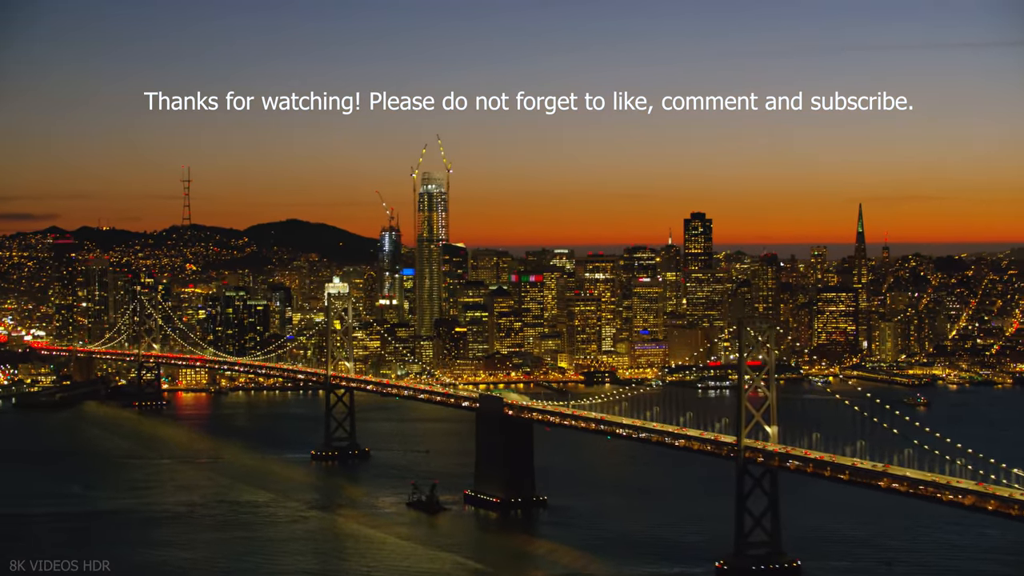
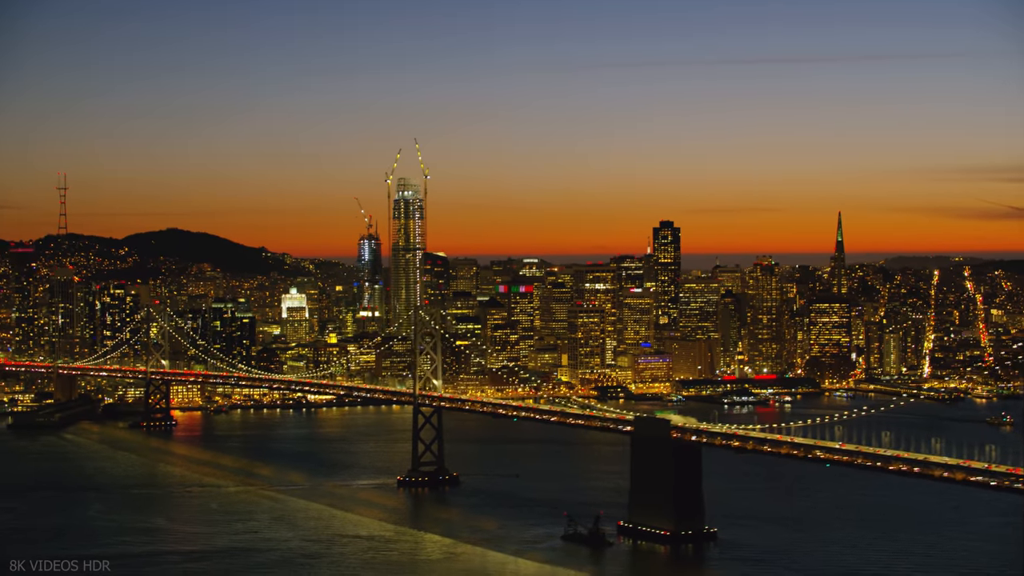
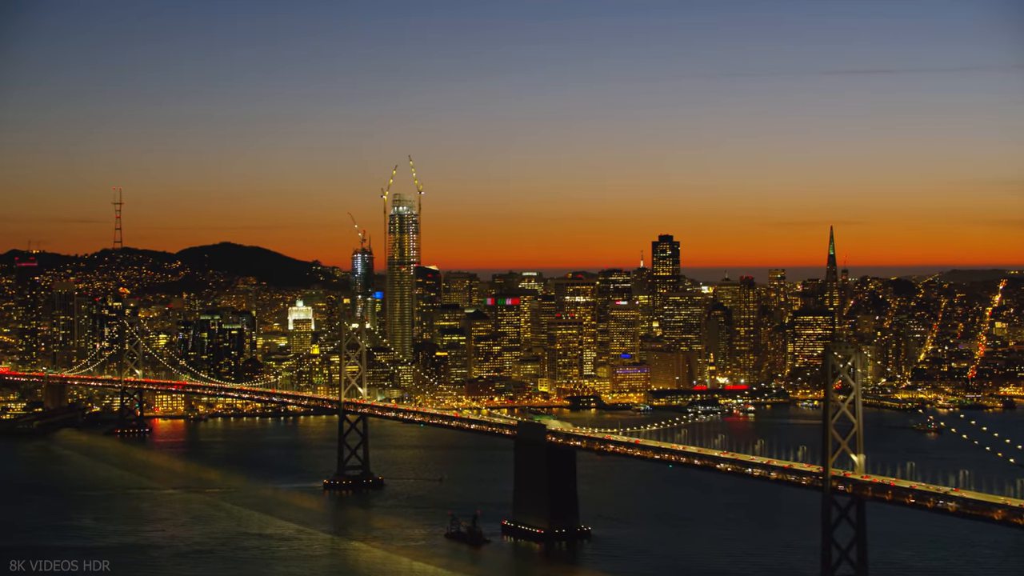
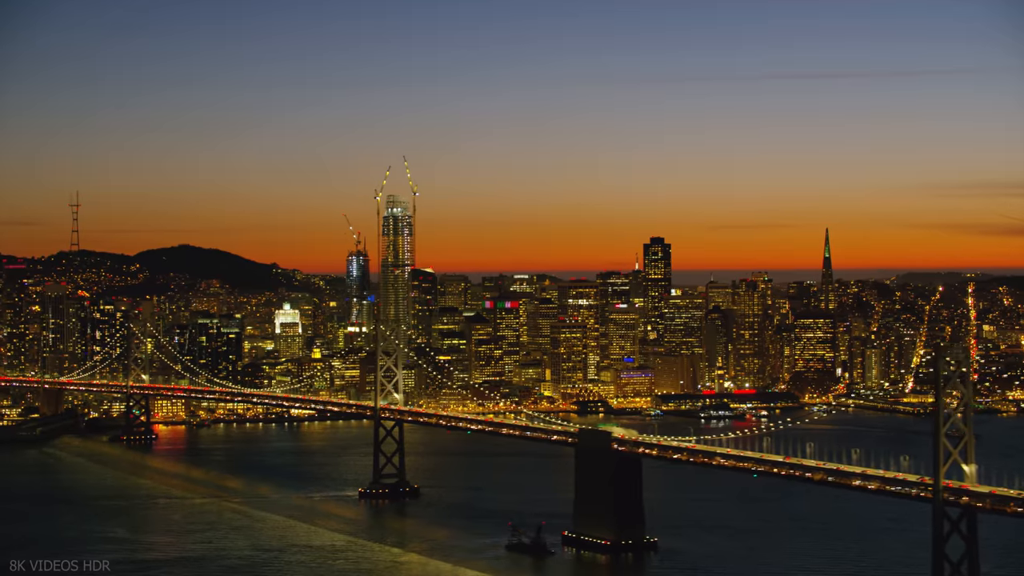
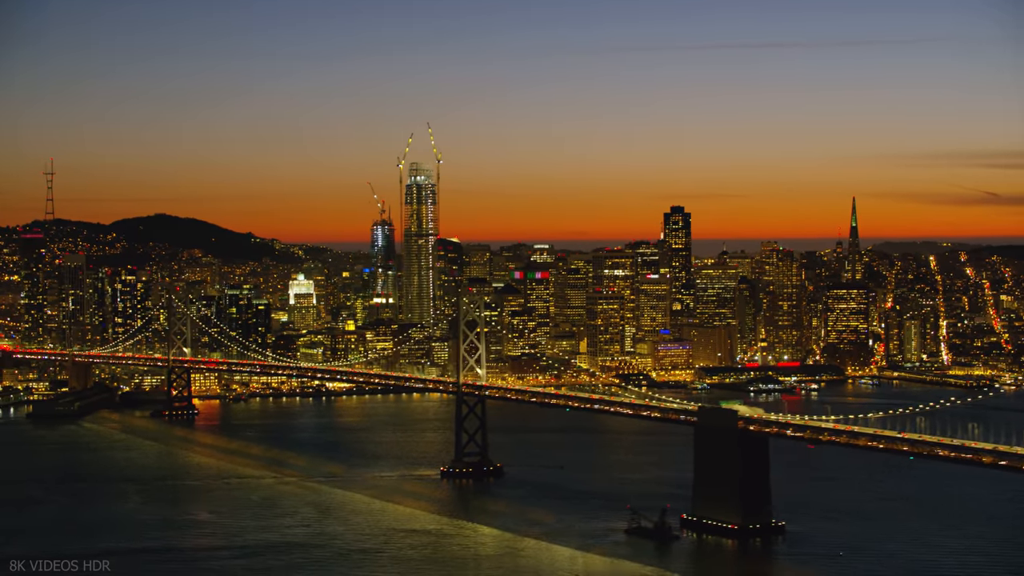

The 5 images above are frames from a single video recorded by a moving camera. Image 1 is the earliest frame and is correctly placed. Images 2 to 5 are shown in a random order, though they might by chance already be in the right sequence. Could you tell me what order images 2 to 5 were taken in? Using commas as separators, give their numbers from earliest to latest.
3, 4, 2, 5
